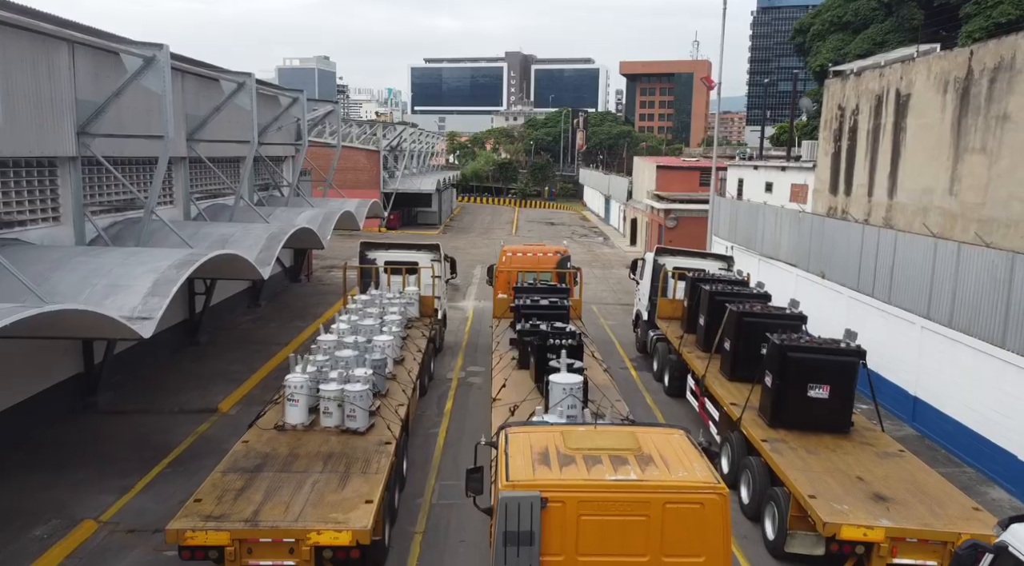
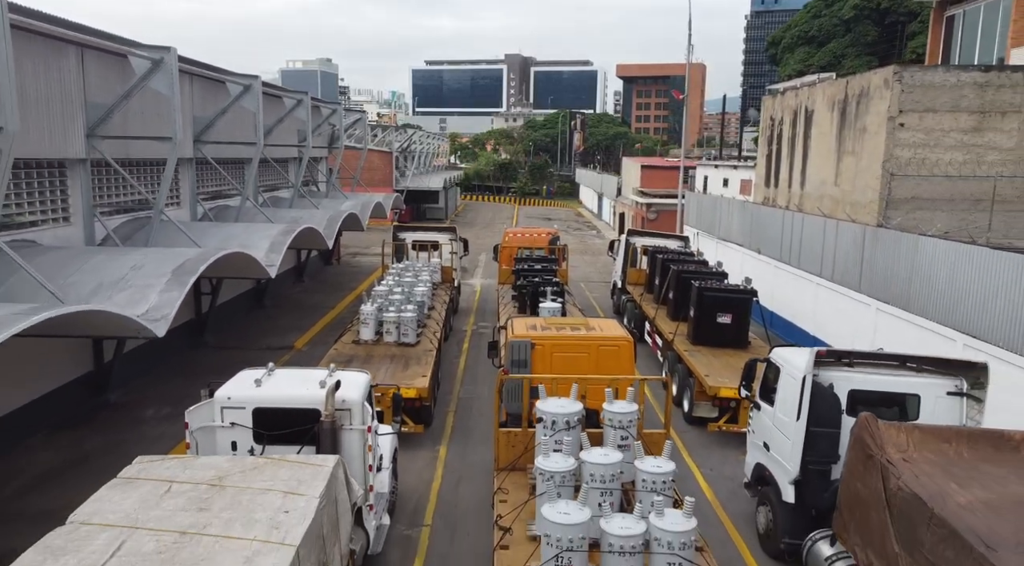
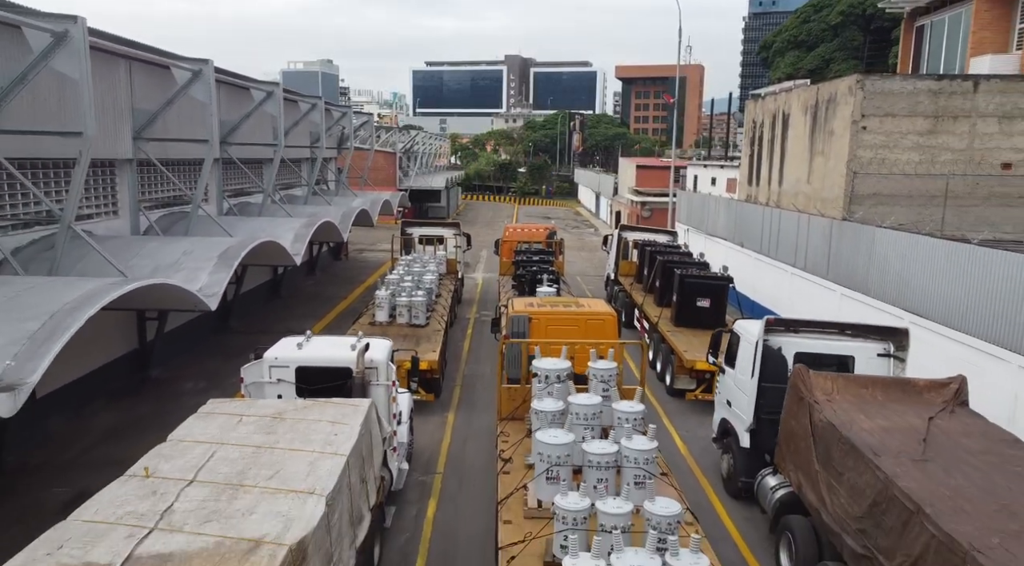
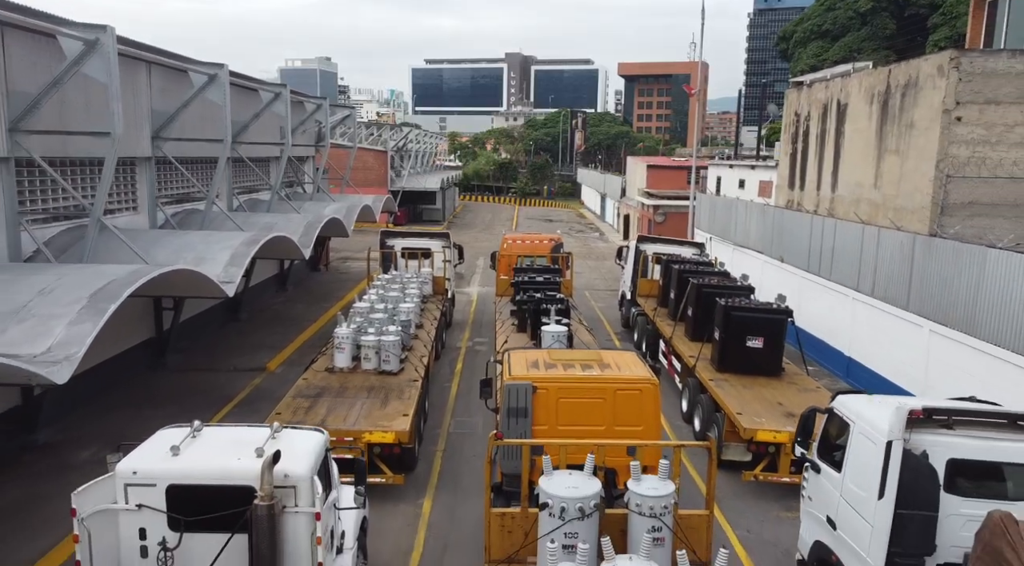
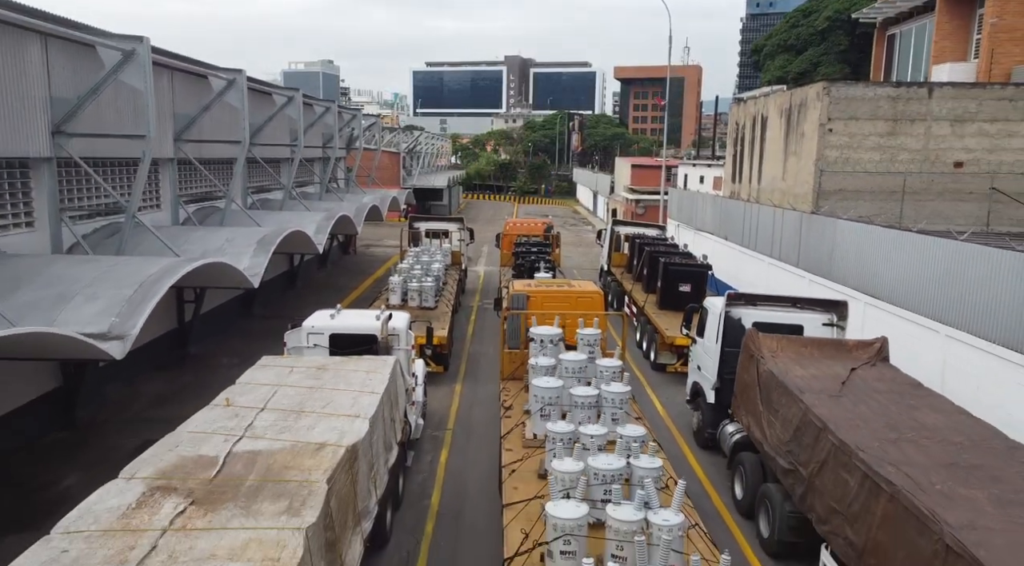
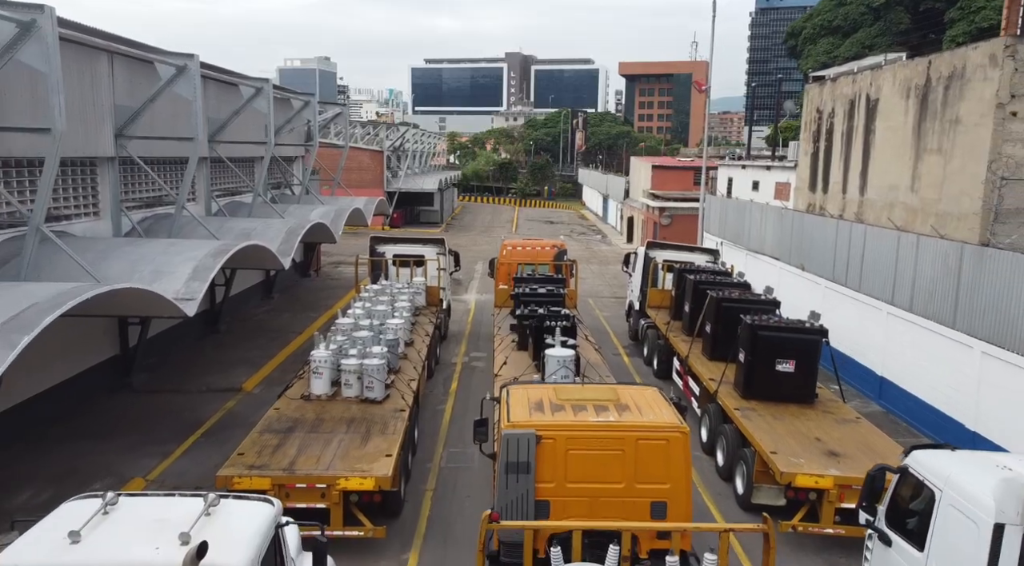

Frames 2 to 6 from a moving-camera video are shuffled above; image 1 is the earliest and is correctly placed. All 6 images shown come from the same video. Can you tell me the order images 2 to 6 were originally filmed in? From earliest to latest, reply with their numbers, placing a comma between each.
6, 4, 2, 3, 5
